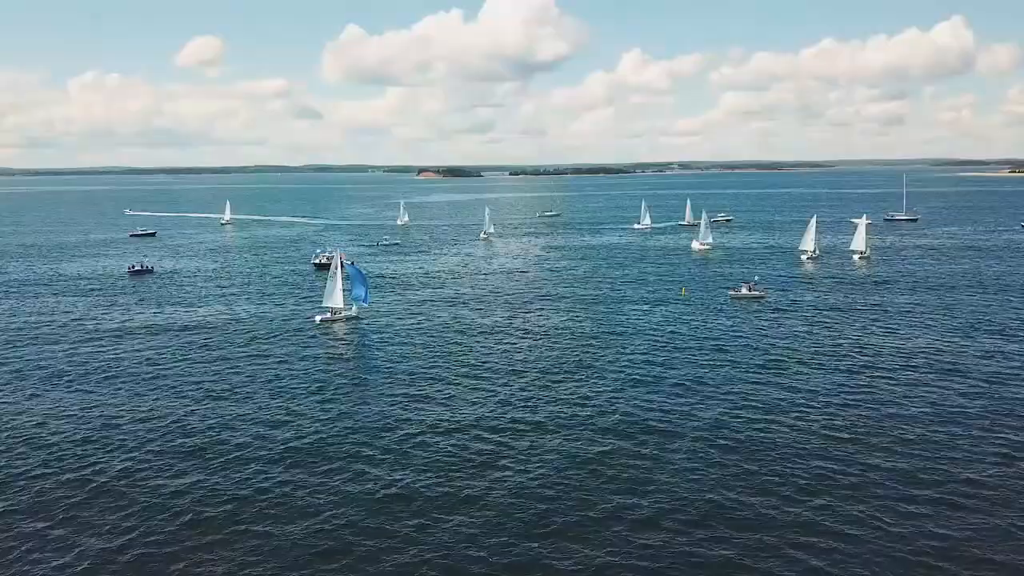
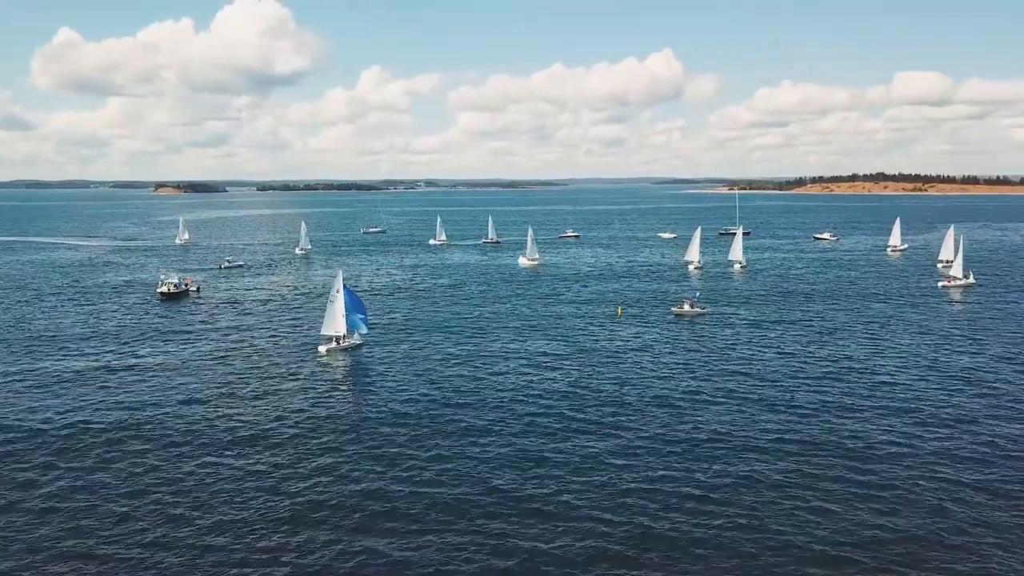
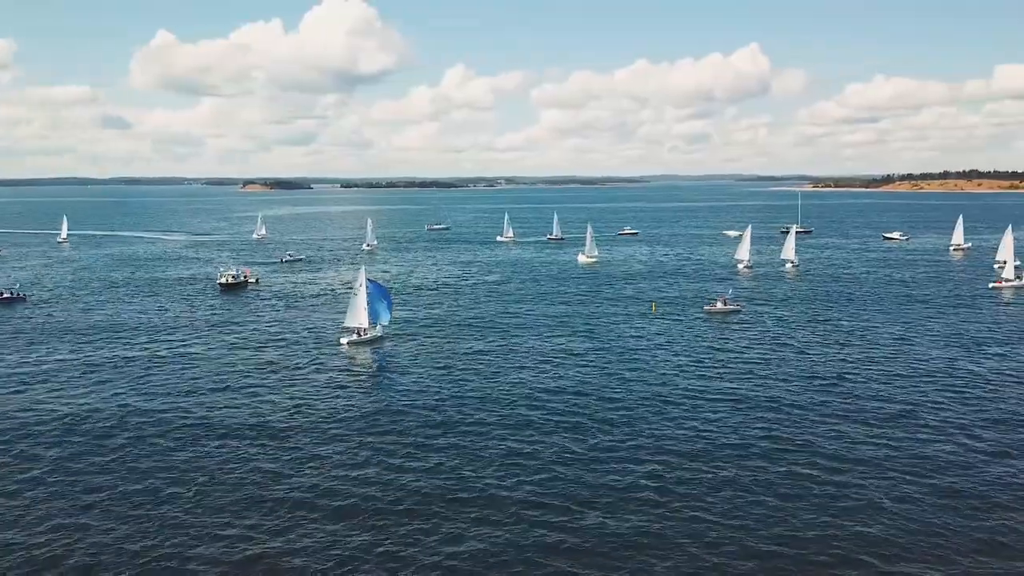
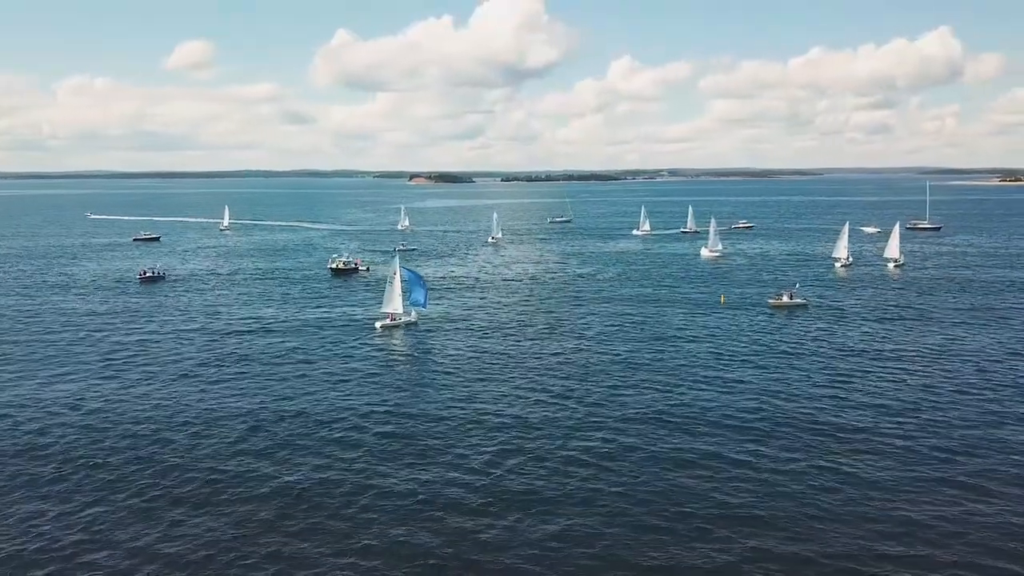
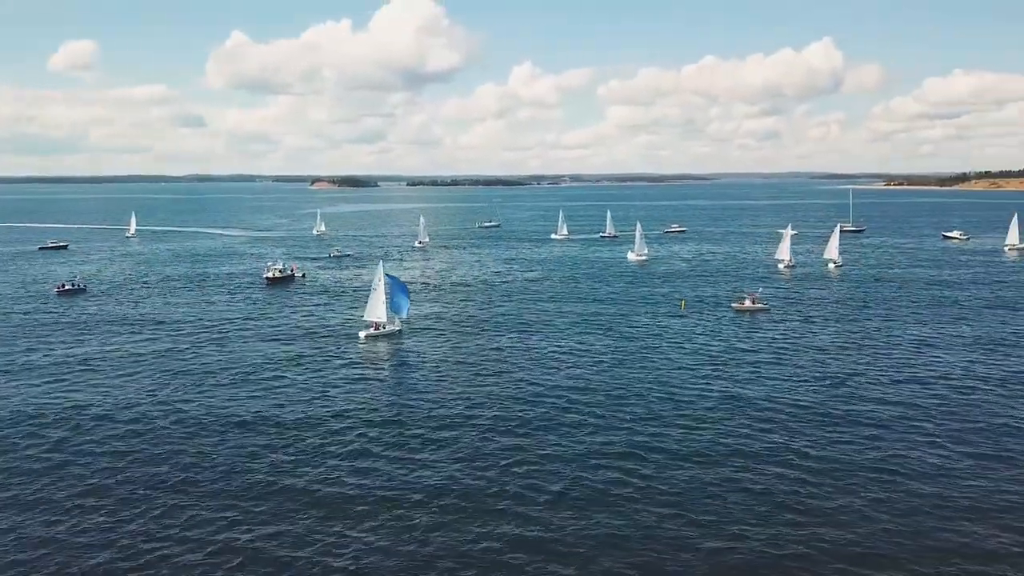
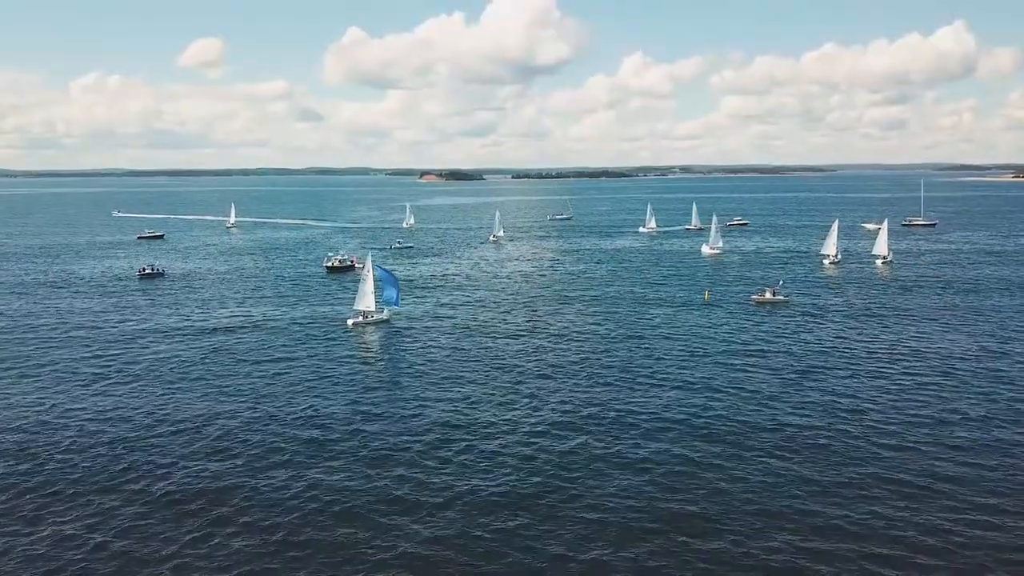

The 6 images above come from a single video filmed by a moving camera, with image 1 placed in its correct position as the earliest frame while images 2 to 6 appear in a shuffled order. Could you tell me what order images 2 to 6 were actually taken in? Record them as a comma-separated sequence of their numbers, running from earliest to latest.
6, 4, 5, 3, 2
